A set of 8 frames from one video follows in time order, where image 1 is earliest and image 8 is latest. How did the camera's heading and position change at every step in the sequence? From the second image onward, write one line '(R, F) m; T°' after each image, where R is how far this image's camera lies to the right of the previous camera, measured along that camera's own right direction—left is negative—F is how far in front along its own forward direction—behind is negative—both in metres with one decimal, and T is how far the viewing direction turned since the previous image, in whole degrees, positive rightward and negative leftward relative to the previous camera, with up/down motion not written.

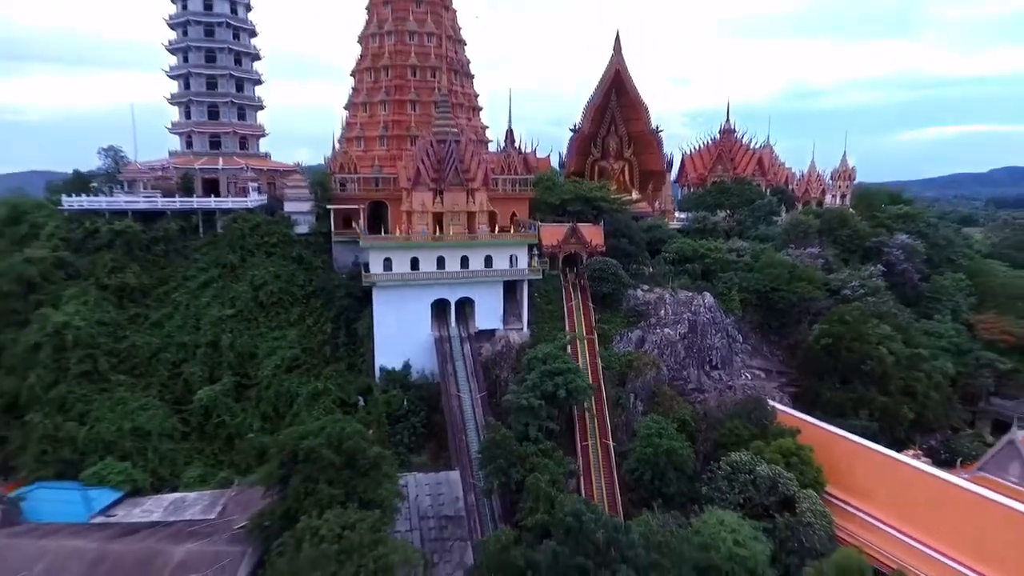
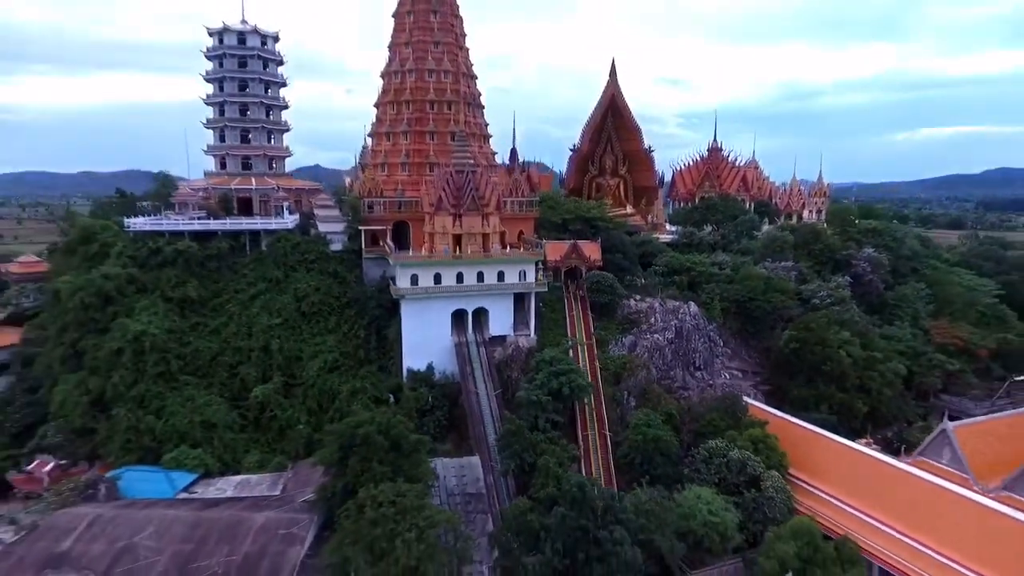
(-0.4, -2.4) m; 0°
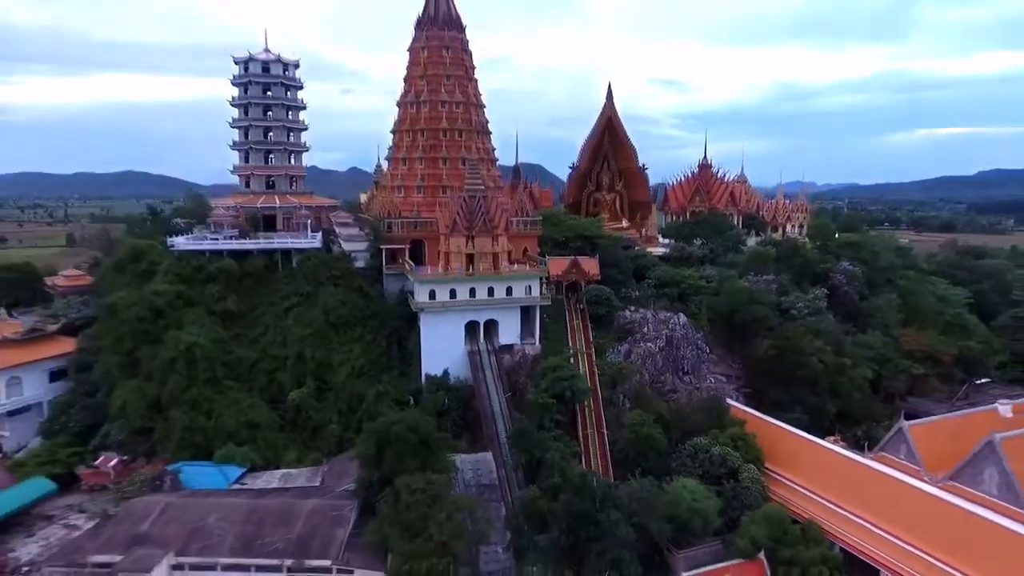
(-0.3, -2.0) m; 0°
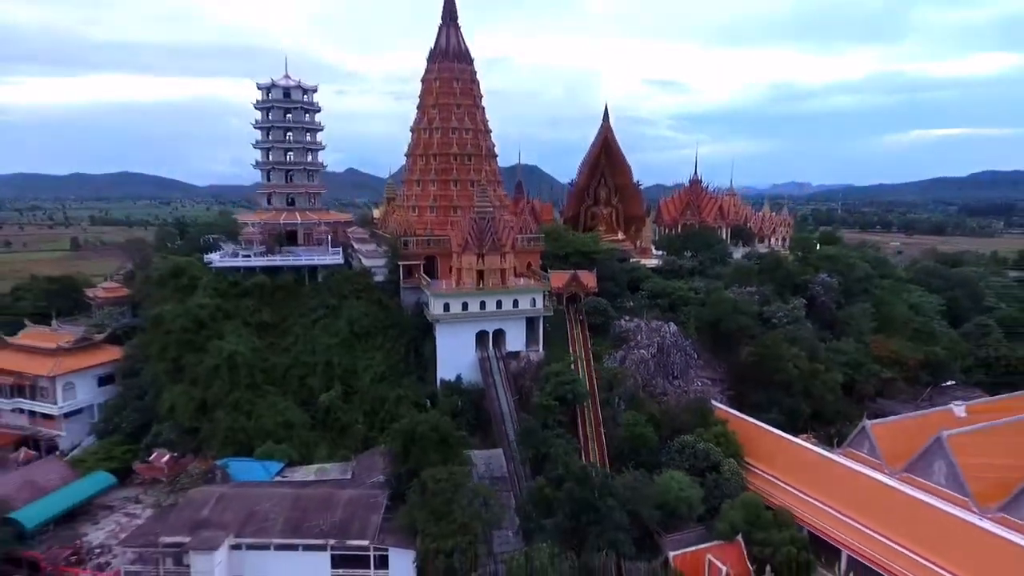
(-0.3, -2.1) m; 0°
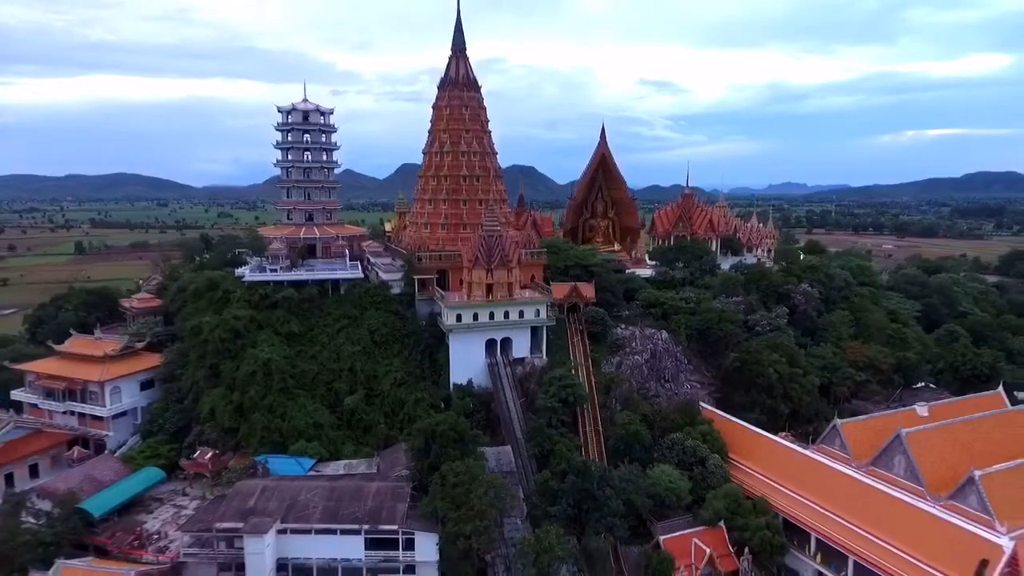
(-0.4, -2.2) m; 0°
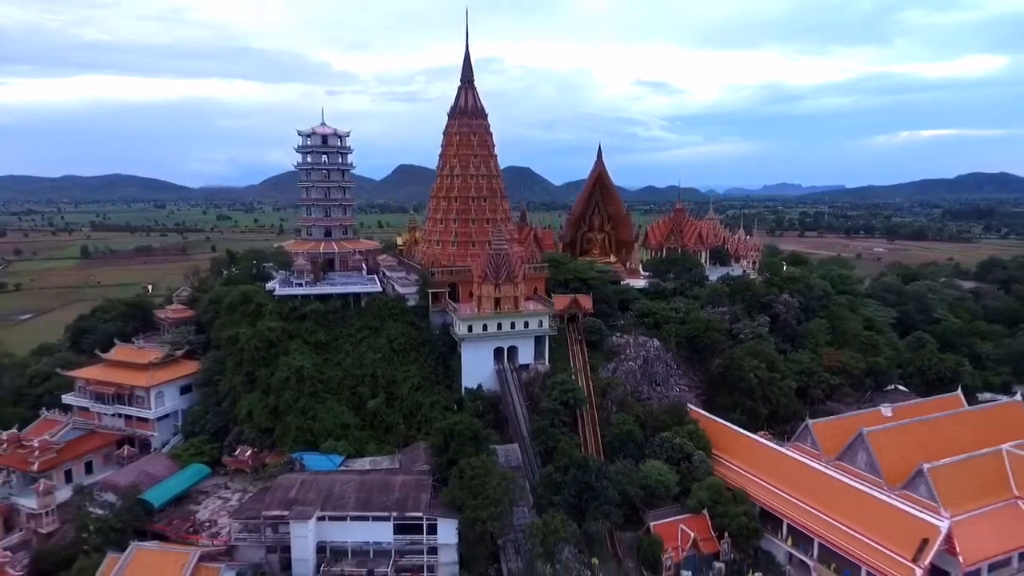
(-0.4, -2.5) m; 0°
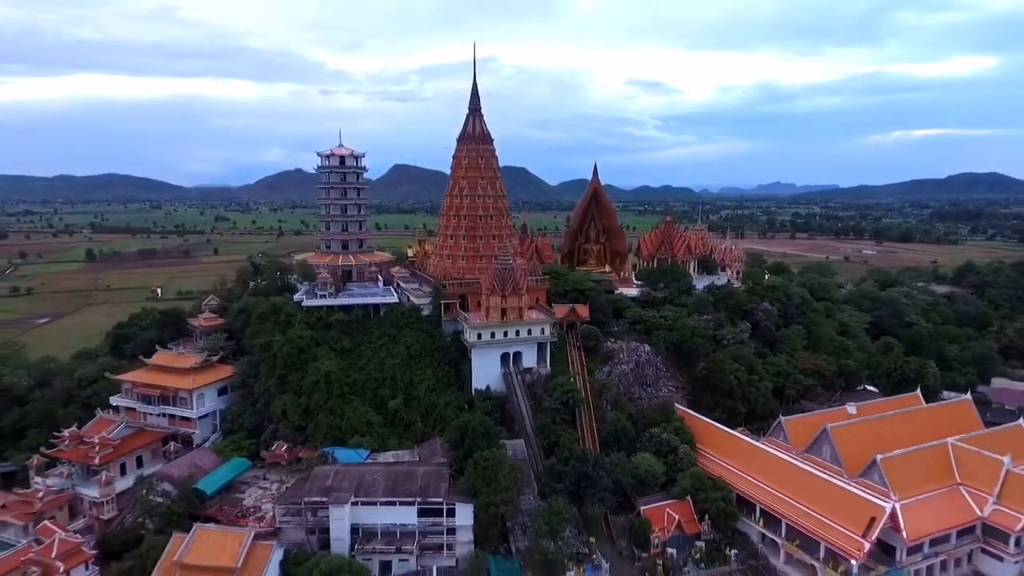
(-0.5, -3.0) m; 0°
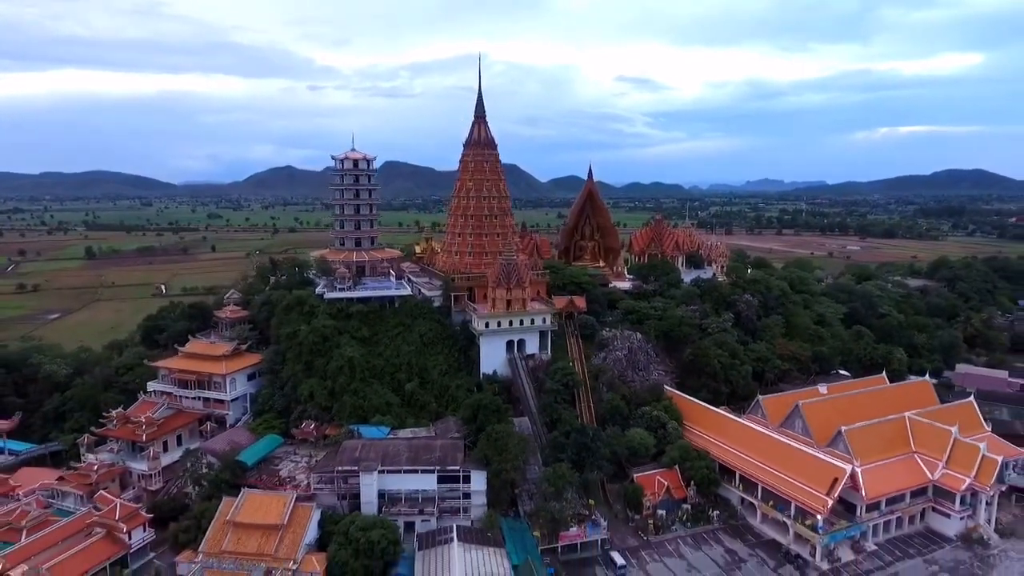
(-0.7, -2.9) m; +1°
